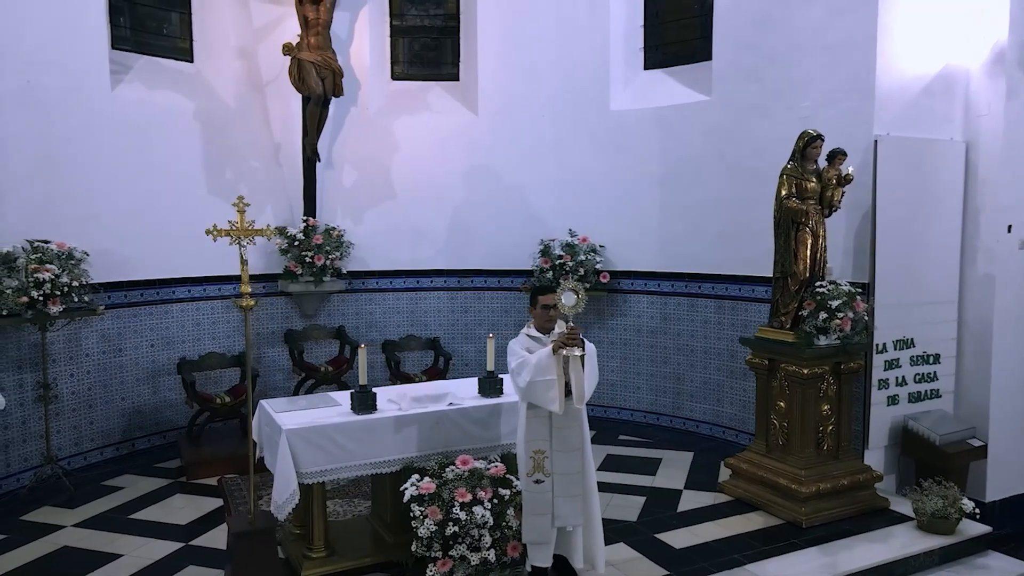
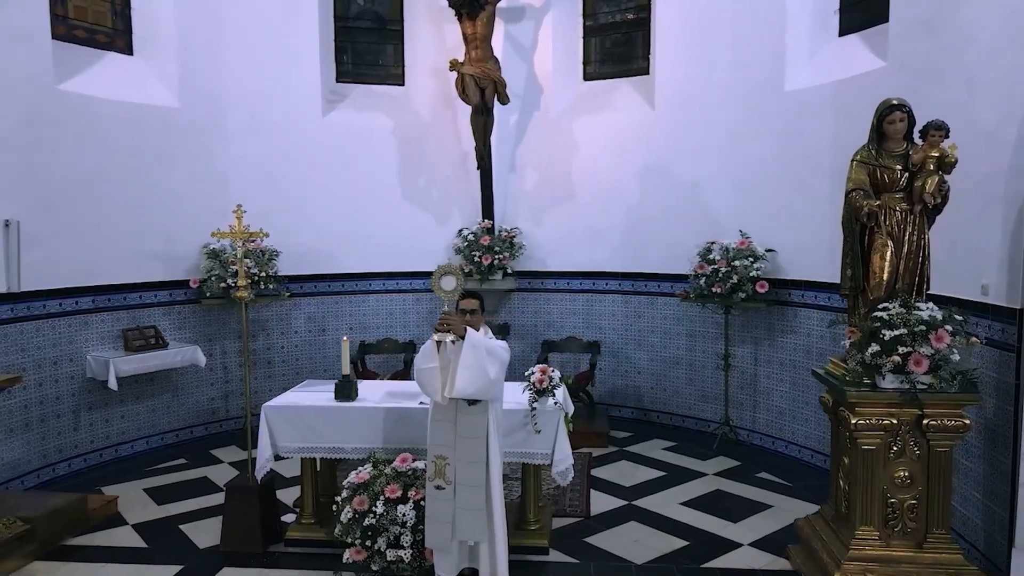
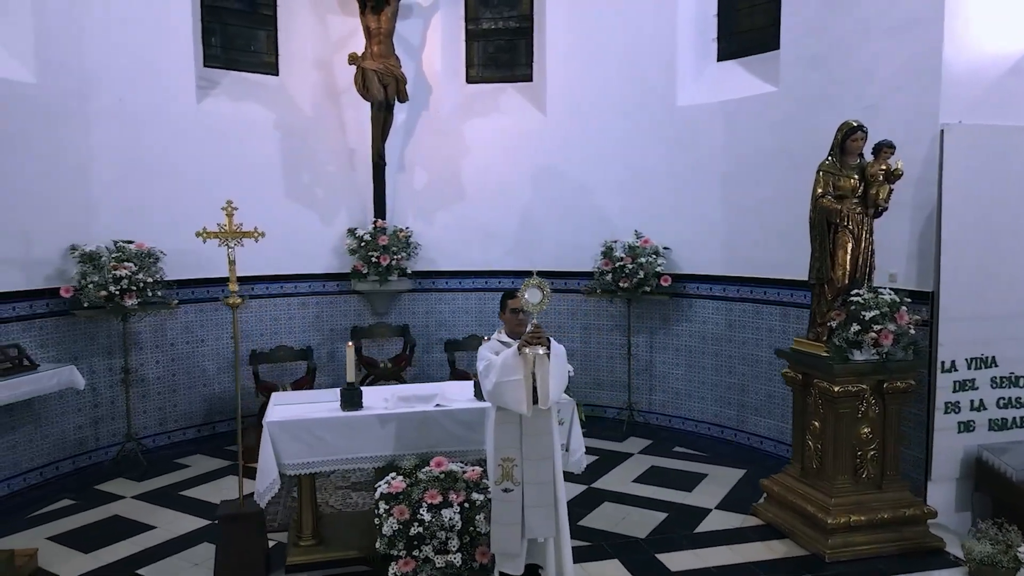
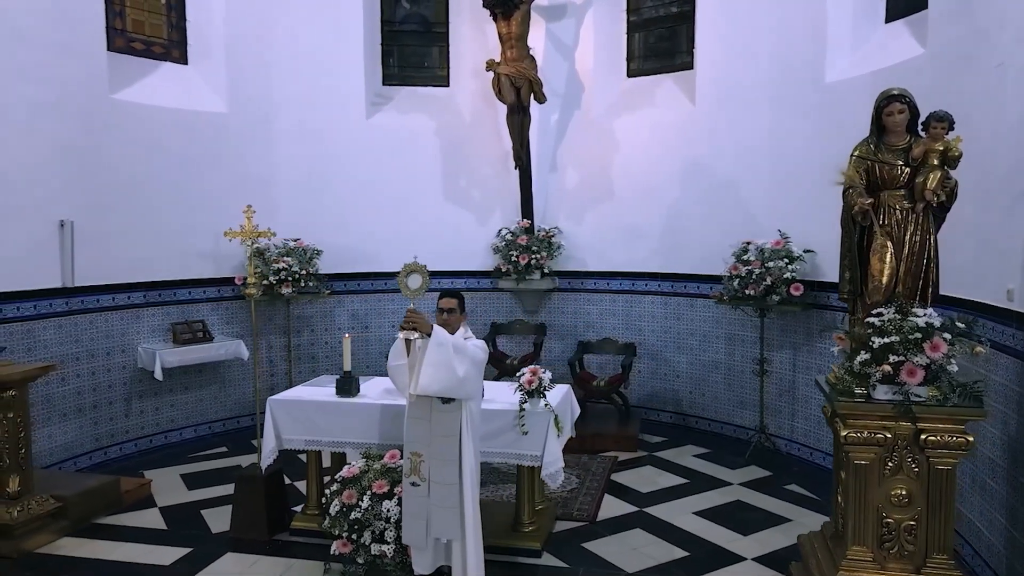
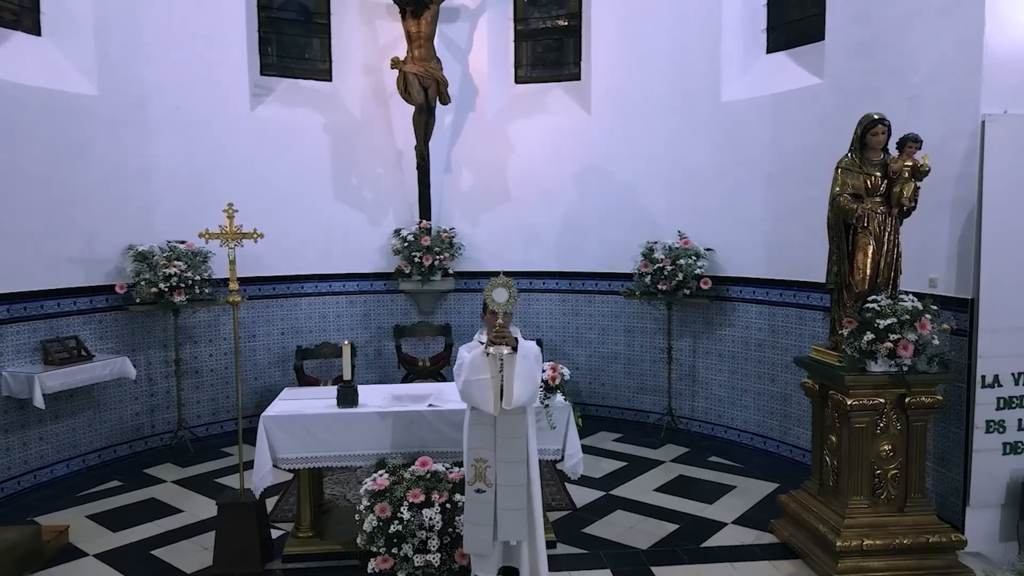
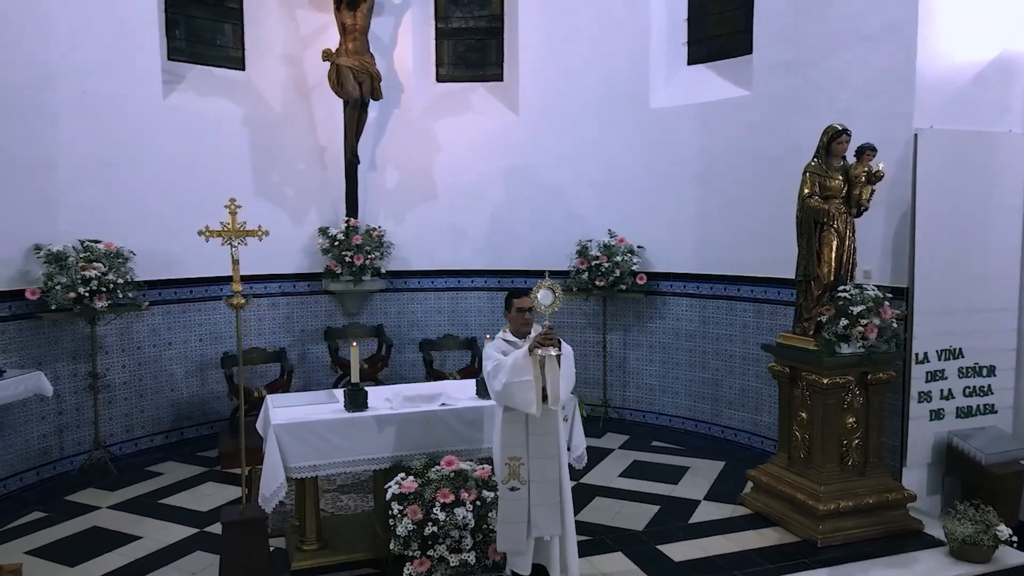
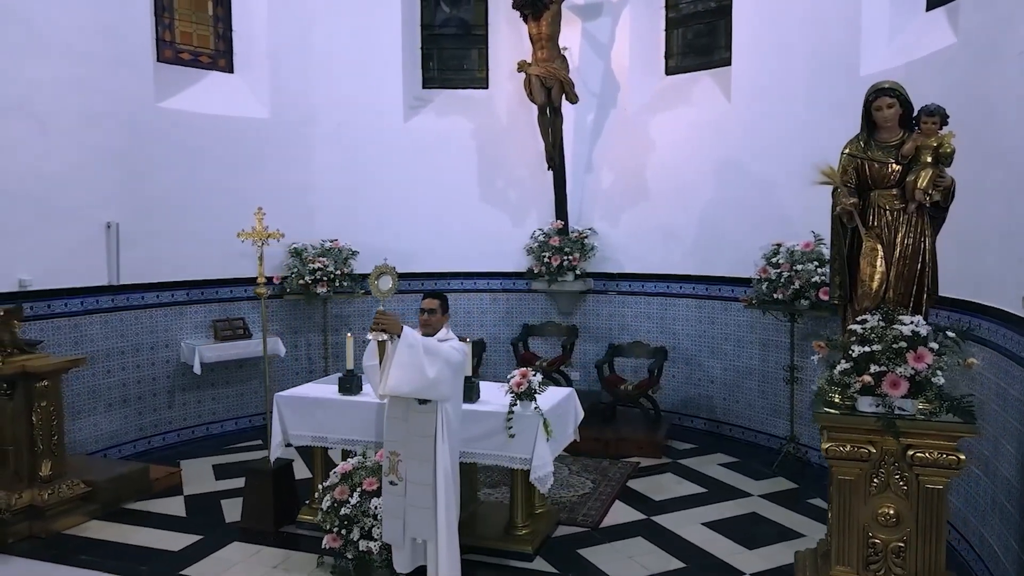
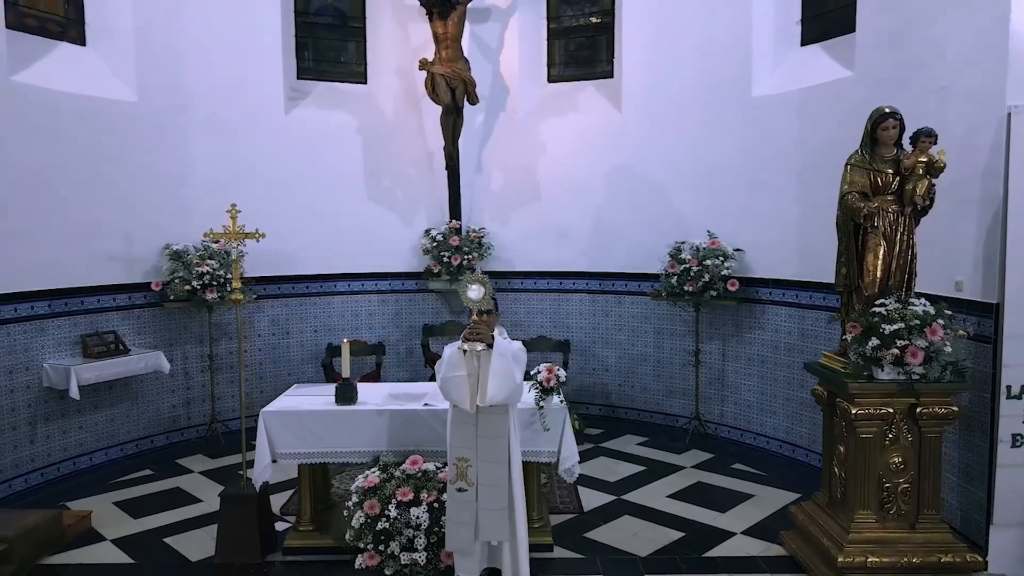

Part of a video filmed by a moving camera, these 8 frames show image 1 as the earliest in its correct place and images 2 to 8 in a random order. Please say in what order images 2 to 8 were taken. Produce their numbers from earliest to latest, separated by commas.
6, 3, 5, 8, 2, 4, 7
